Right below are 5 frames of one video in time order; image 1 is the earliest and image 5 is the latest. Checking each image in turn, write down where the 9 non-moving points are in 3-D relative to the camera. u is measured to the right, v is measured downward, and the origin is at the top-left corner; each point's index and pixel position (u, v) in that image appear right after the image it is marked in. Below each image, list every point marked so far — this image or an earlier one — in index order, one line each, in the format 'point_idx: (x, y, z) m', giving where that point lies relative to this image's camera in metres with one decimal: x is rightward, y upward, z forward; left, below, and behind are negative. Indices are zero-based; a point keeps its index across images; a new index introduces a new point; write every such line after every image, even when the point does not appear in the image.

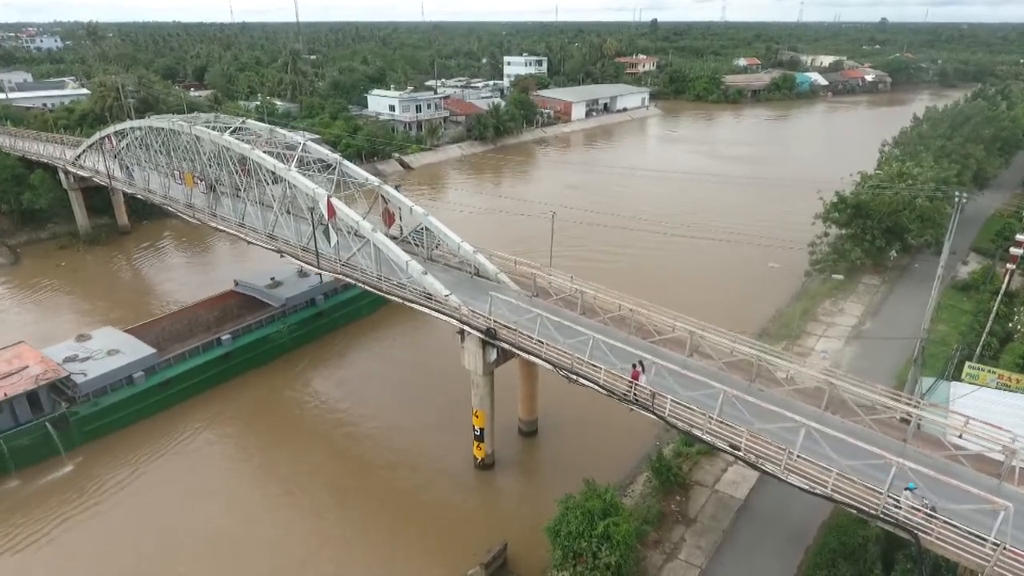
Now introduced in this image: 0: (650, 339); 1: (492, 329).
0: (+3.3, -1.2, +15.5) m
1: (-0.5, -1.0, +15.4) m
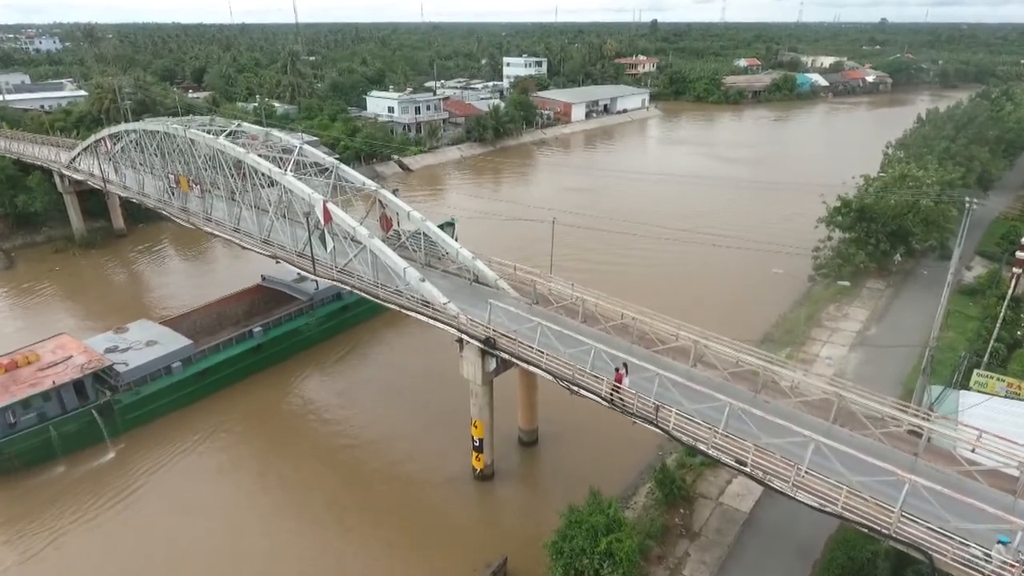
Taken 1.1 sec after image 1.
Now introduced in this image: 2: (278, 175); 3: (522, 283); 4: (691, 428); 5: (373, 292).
0: (+3.3, -1.4, +15.2) m
1: (-0.5, -1.2, +15.0) m
2: (-7.2, +3.5, +19.9) m
3: (+0.3, +0.1, +18.4) m
4: (+3.3, -2.6, +12.2) m
5: (-3.8, -0.1, +17.9) m
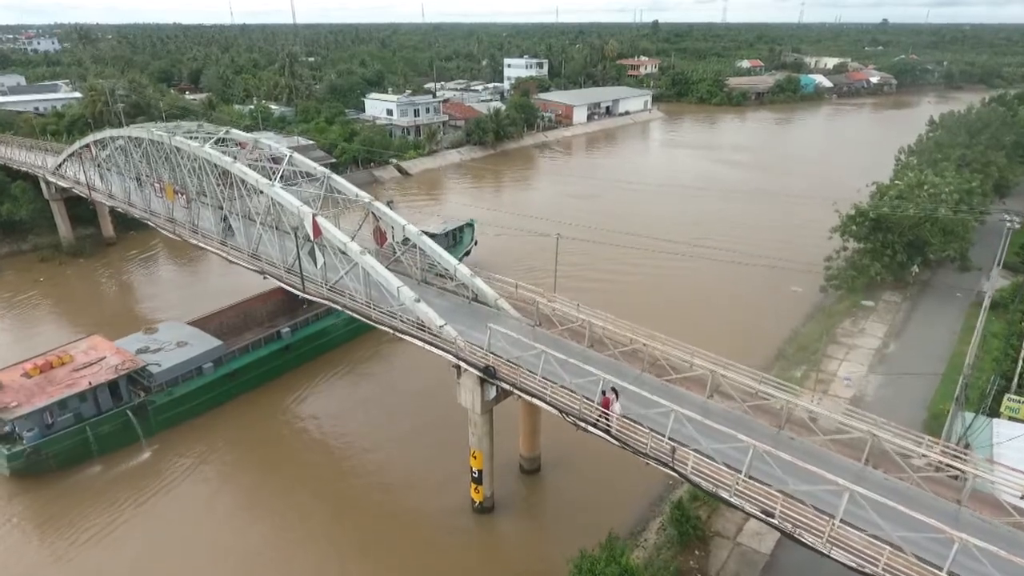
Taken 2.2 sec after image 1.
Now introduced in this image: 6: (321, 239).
0: (+3.3, -1.9, +14.1) m
1: (-0.4, -1.7, +13.9) m
2: (-7.1, +2.9, +18.9) m
3: (+0.3, -0.4, +17.3) m
4: (+3.4, -3.1, +11.1) m
5: (-3.8, -0.6, +16.8) m
6: (-5.3, +1.4, +18.1) m
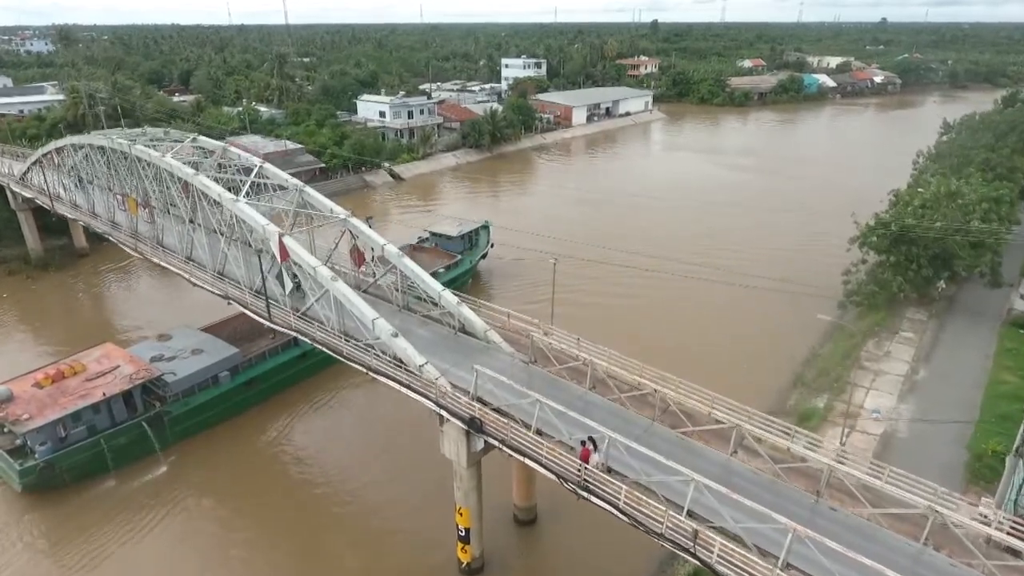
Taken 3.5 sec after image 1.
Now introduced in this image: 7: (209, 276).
0: (+3.1, -2.6, +12.1) m
1: (-0.6, -2.4, +11.9) m
2: (-7.3, +2.2, +16.9) m
3: (+0.1, -1.1, +15.3) m
4: (+3.2, -3.8, +9.1) m
5: (-4.0, -1.3, +14.9) m
6: (-5.5, +0.7, +16.1) m
7: (-8.5, +0.3, +18.4) m
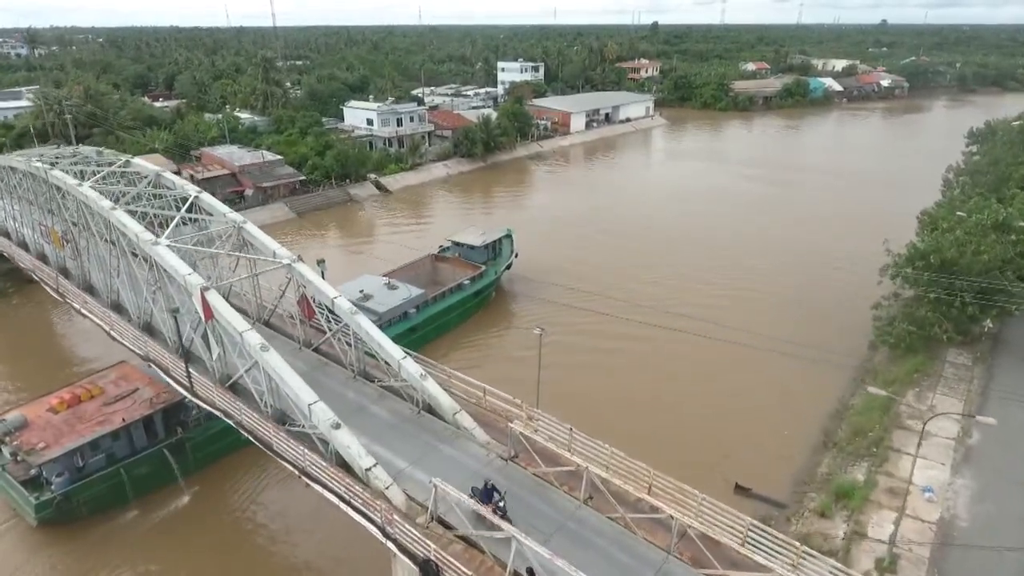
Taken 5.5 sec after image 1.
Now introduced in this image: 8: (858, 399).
0: (+2.7, -3.9, +9.1) m
1: (-1.1, -3.6, +8.9) m
2: (-7.8, +0.9, +13.9) m
3: (-0.3, -2.4, +12.3) m
4: (+2.7, -5.1, +6.1) m
5: (-4.4, -2.6, +11.8) m
6: (-5.9, -0.6, +13.1) m
7: (-8.9, -1.0, +15.4) m
8: (+10.4, -3.5, +19.7) m
